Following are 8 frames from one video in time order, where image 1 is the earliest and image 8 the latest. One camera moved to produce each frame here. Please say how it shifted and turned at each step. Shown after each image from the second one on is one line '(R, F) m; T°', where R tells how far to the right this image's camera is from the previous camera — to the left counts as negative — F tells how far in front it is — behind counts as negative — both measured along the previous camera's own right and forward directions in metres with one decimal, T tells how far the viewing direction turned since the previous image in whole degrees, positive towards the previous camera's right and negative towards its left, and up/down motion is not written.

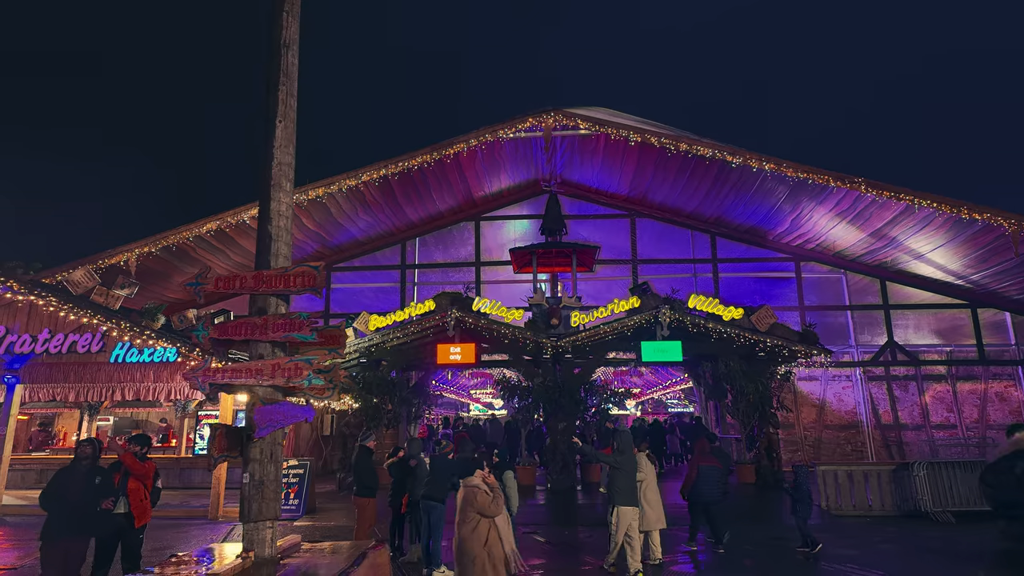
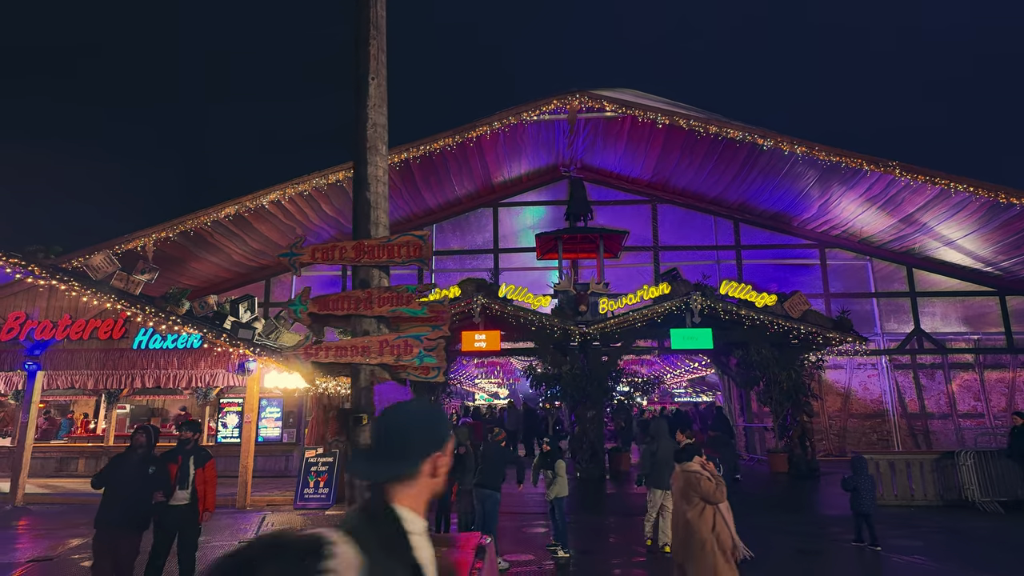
(-0.7, +0.3) m; 0°
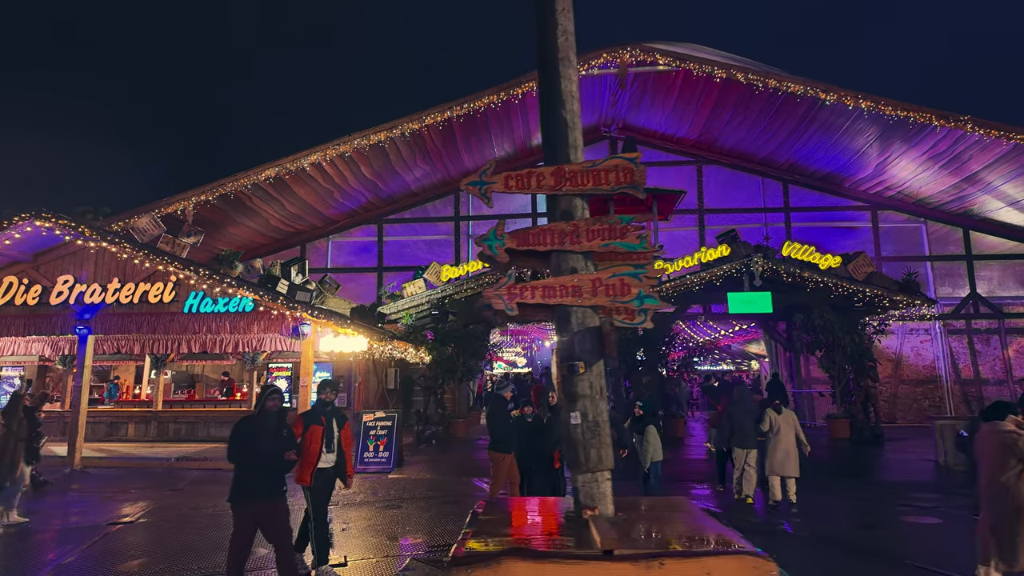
(-1.1, +0.4) m; -1°
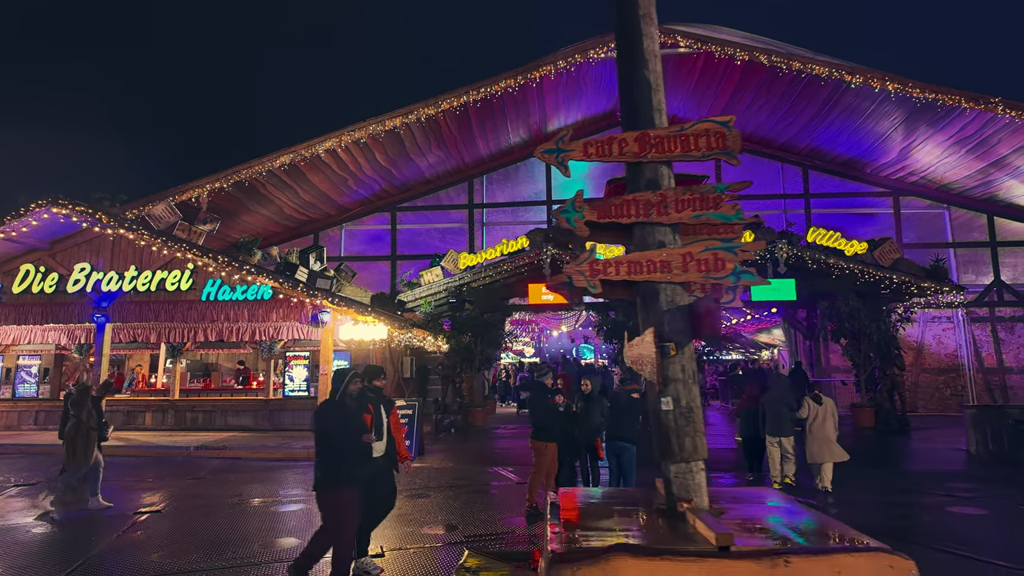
(-0.3, +0.2) m; -1°
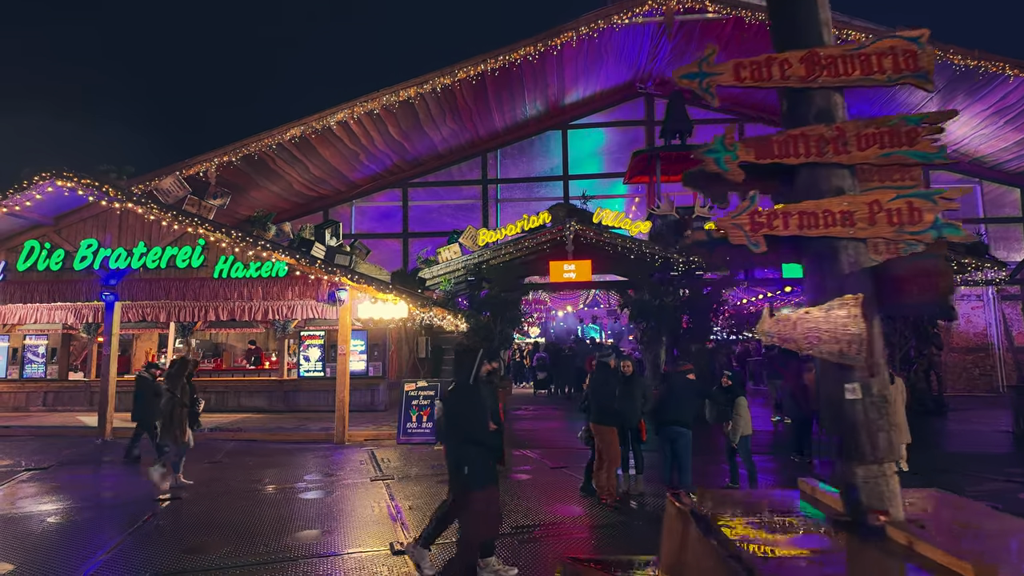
(-0.5, +0.5) m; 0°
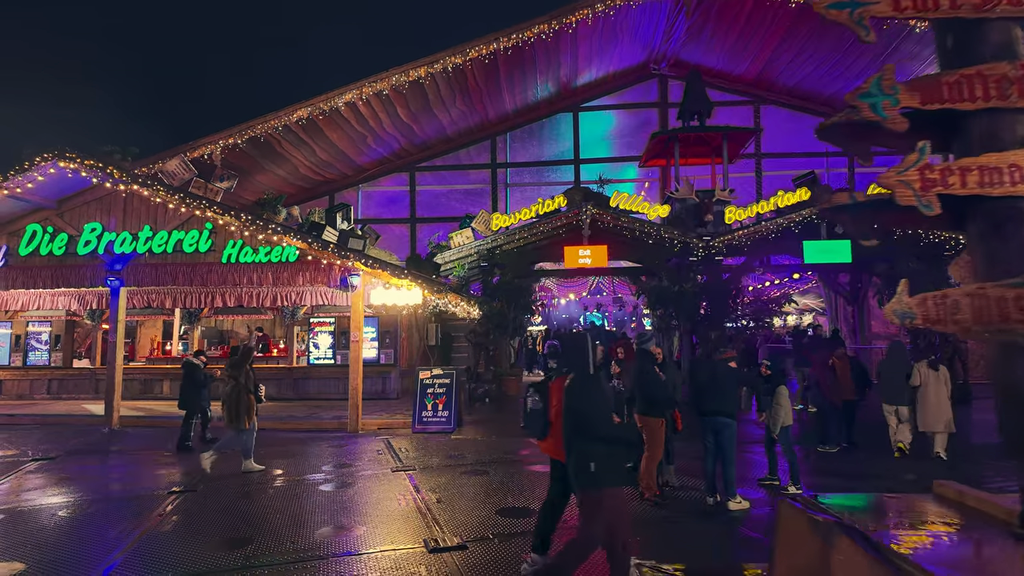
(-0.4, +0.4) m; 0°
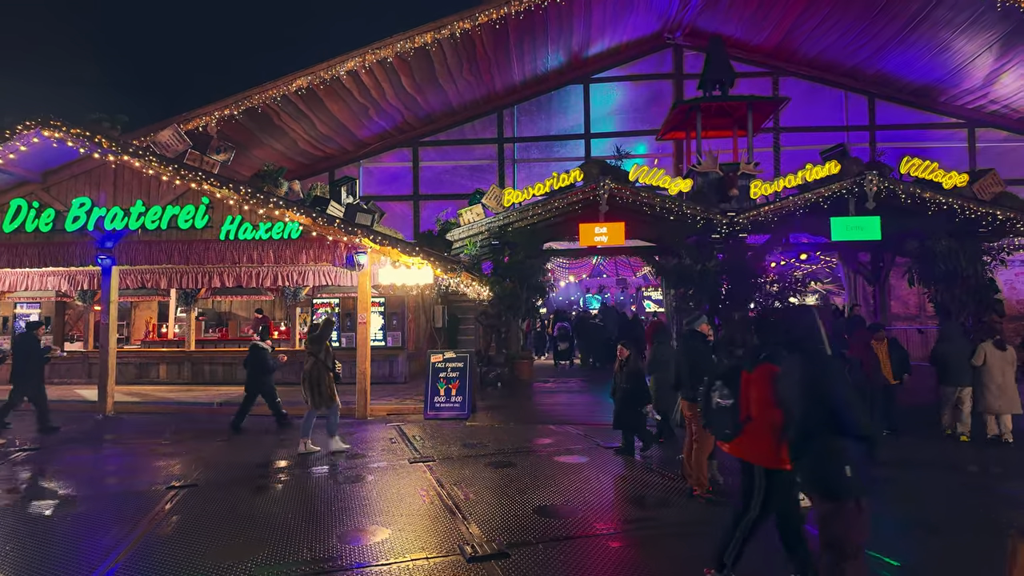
(-0.4, +0.7) m; 0°
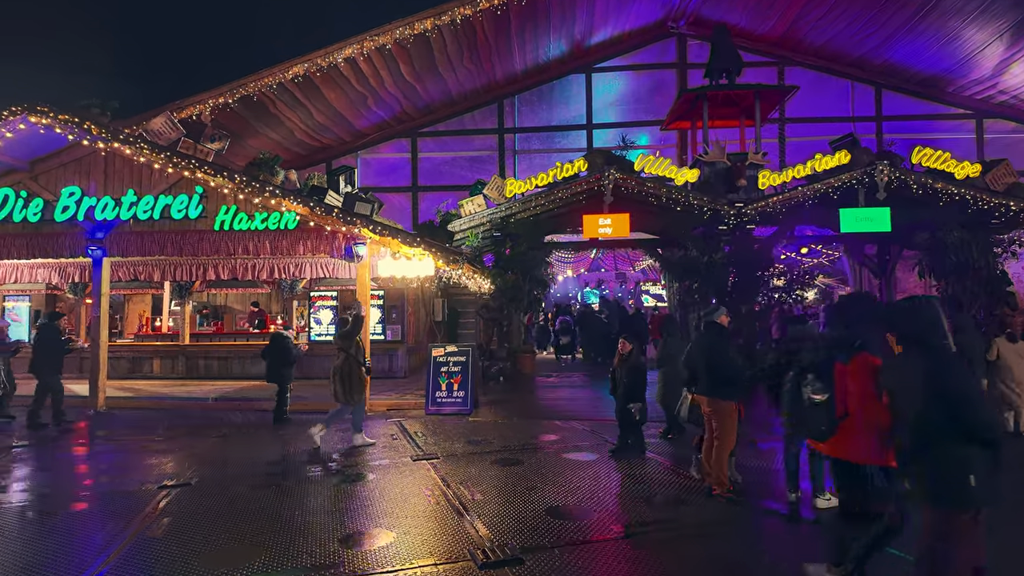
(-0.1, +0.3) m; 0°
